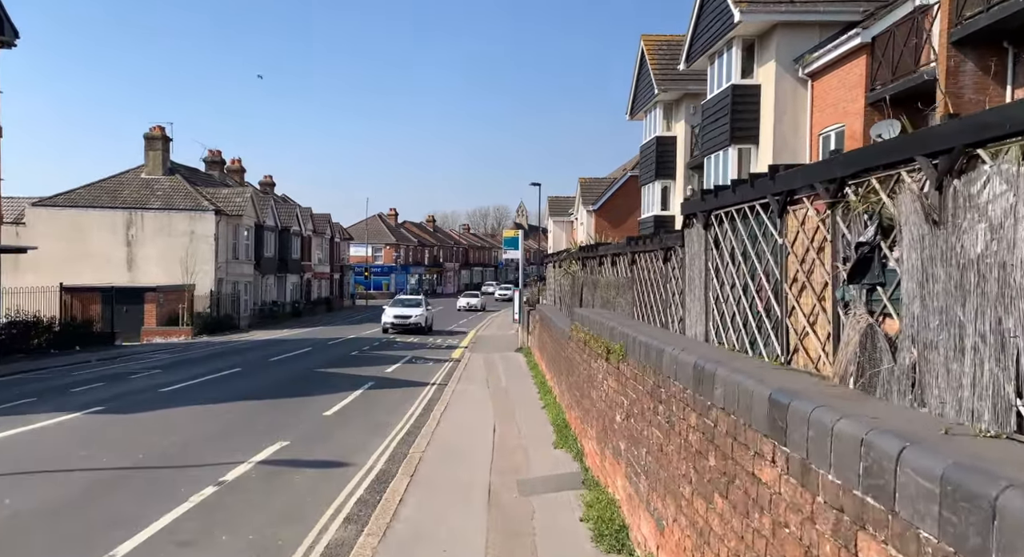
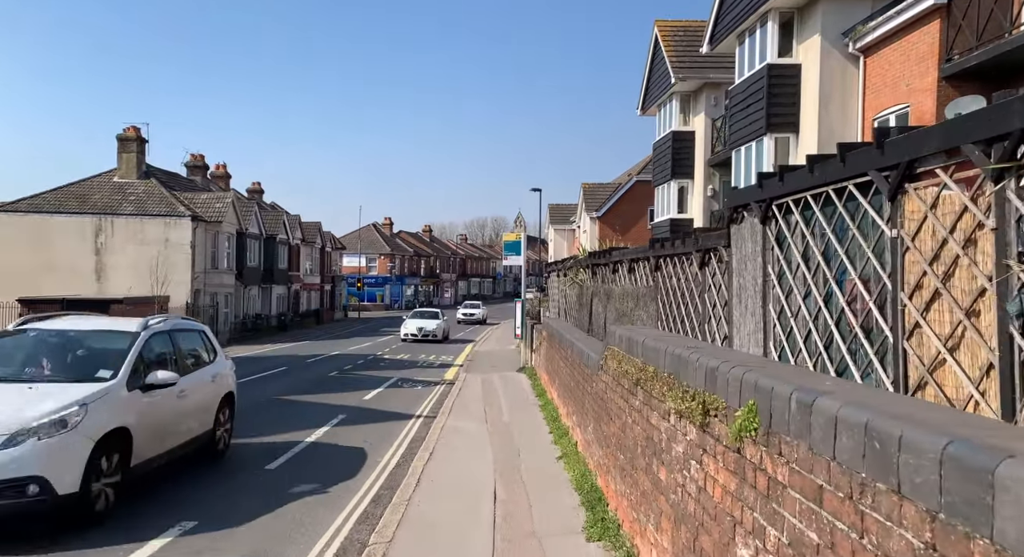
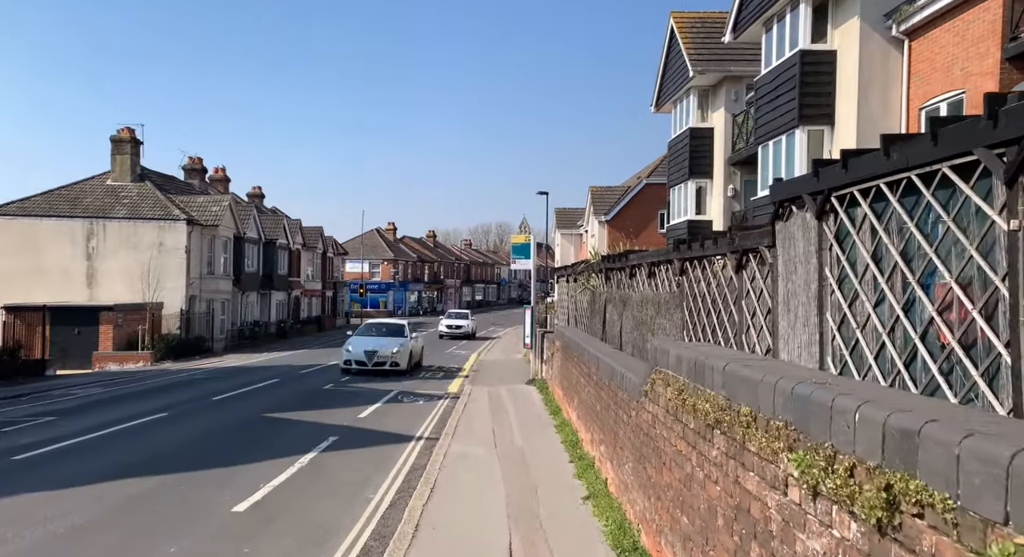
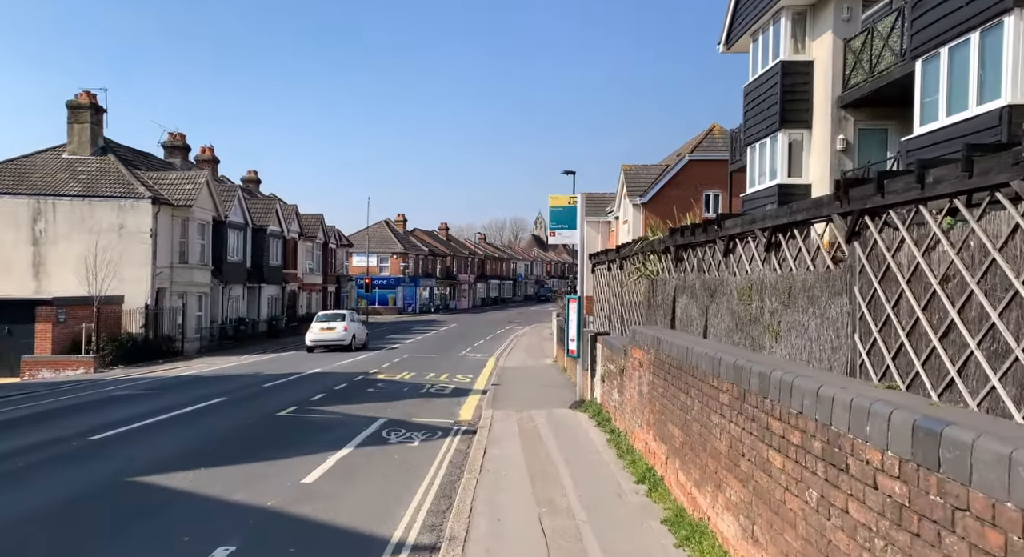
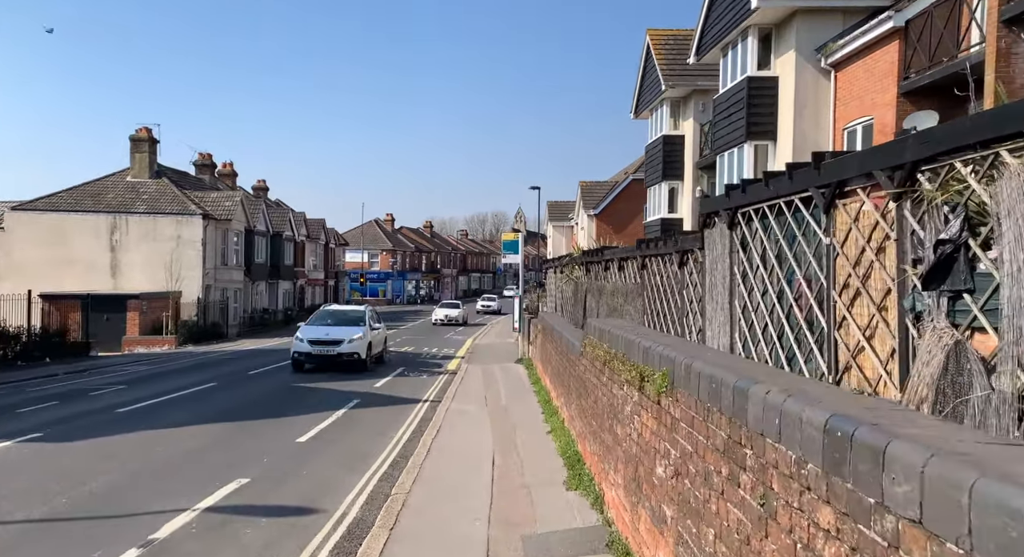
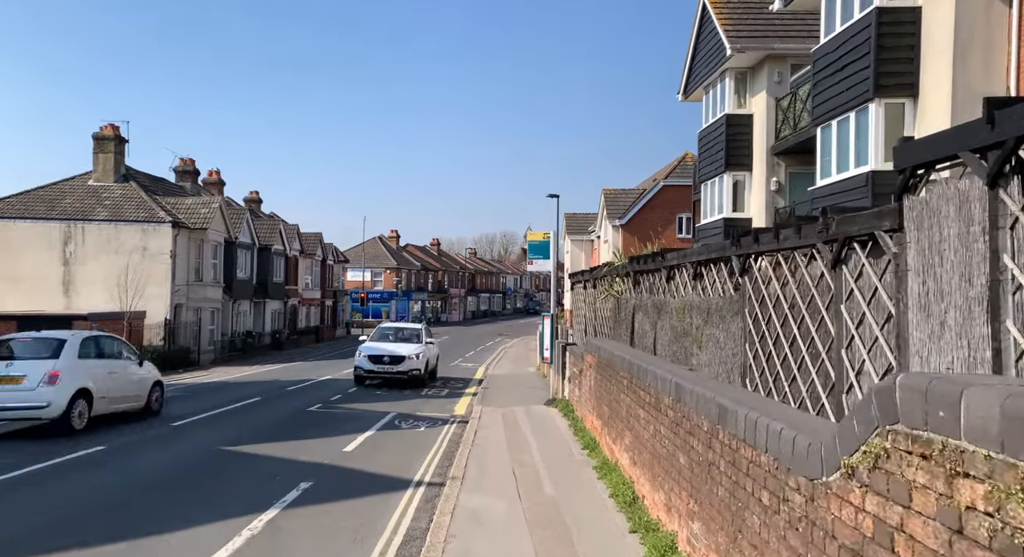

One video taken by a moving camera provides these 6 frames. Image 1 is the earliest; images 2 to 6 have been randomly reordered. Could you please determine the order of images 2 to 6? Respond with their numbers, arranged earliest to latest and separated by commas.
5, 2, 3, 6, 4
